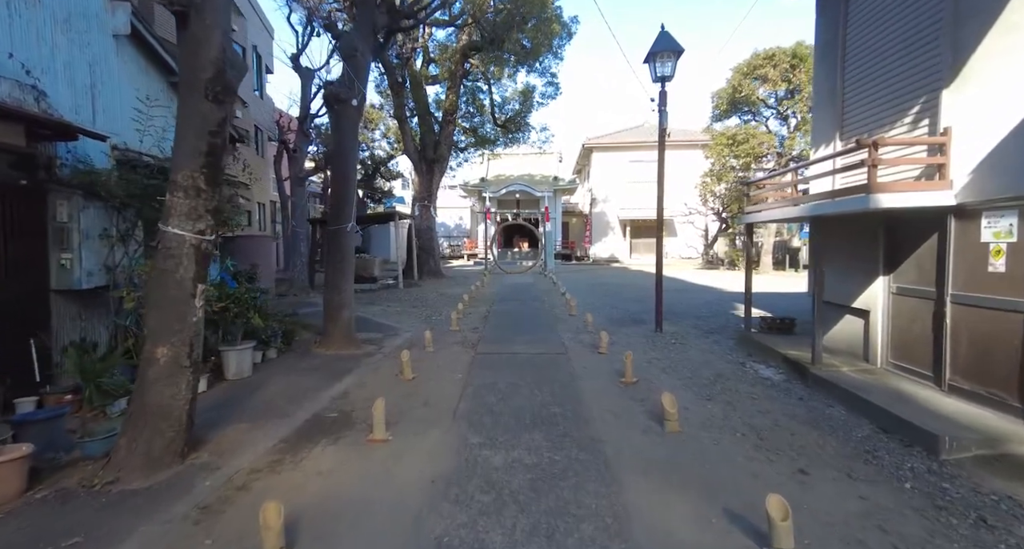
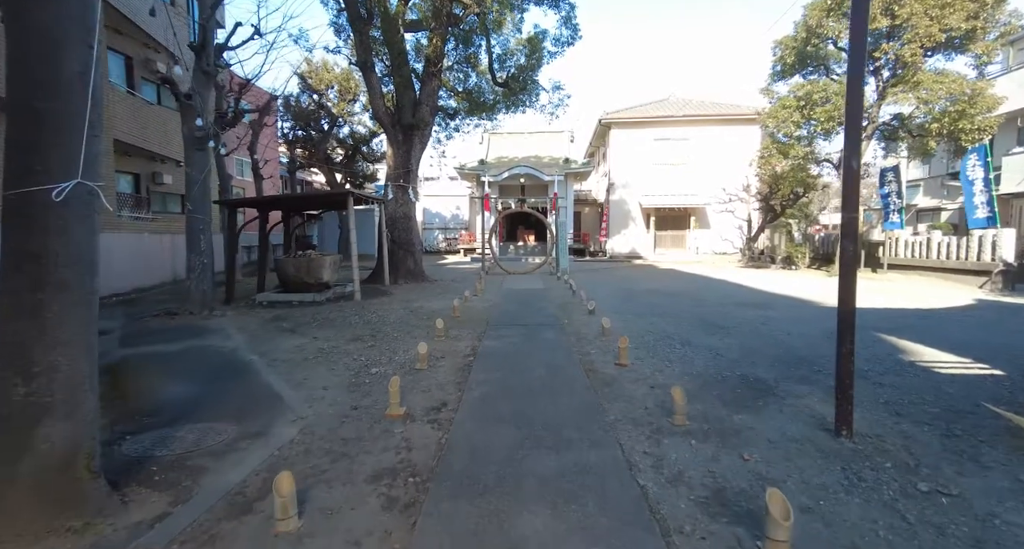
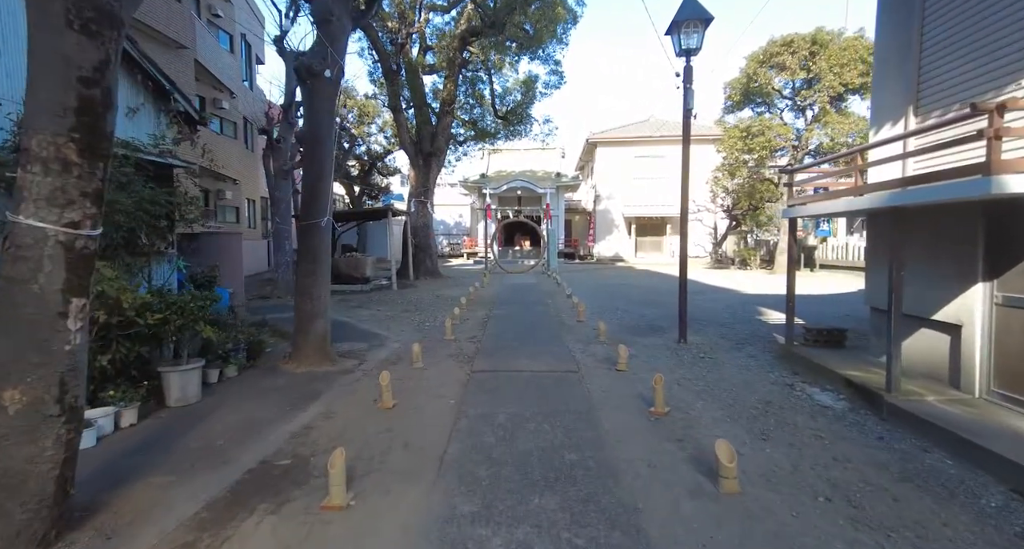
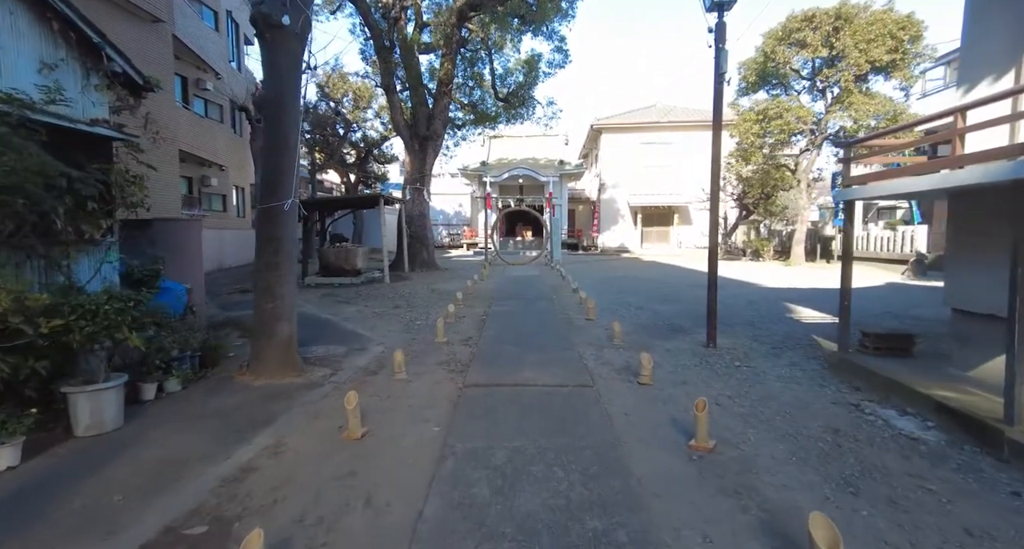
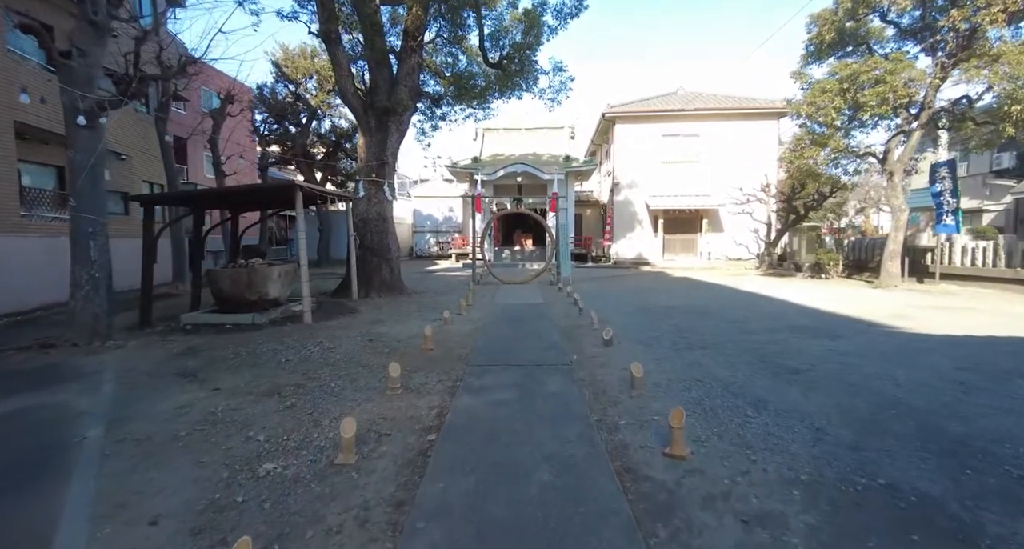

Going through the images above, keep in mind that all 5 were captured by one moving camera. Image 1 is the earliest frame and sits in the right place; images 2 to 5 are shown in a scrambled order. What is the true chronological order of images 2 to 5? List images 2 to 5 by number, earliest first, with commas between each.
3, 4, 2, 5
